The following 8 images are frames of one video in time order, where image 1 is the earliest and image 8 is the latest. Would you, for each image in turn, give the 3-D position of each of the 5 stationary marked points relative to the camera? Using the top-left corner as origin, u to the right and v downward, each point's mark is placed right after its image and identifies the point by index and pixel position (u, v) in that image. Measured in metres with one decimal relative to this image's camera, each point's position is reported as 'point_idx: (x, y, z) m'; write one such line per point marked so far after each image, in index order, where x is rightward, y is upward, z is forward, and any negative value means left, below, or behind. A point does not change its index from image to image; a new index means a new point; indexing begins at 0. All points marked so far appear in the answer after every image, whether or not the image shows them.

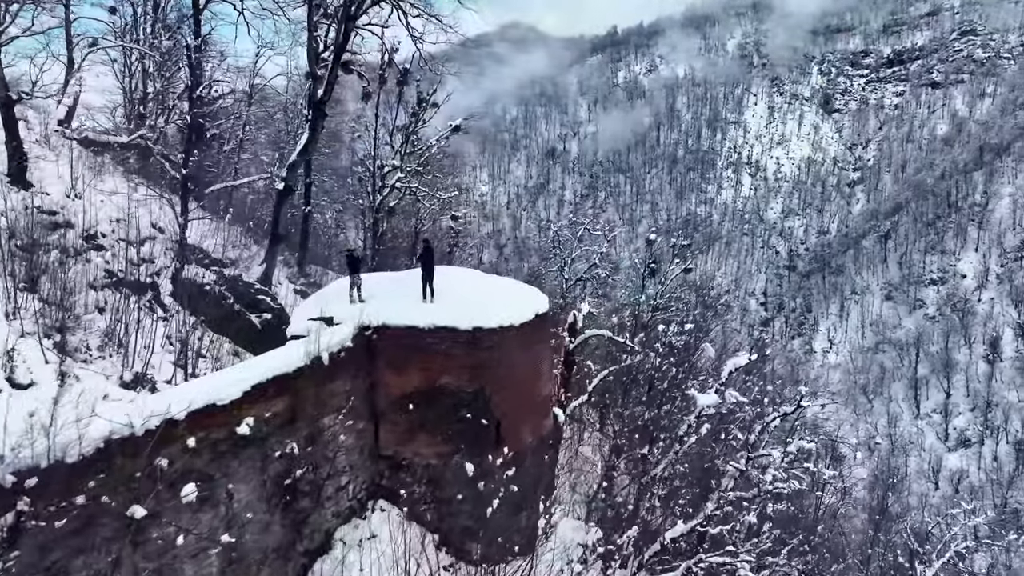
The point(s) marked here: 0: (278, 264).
0: (-5.5, +0.5, +16.2) m
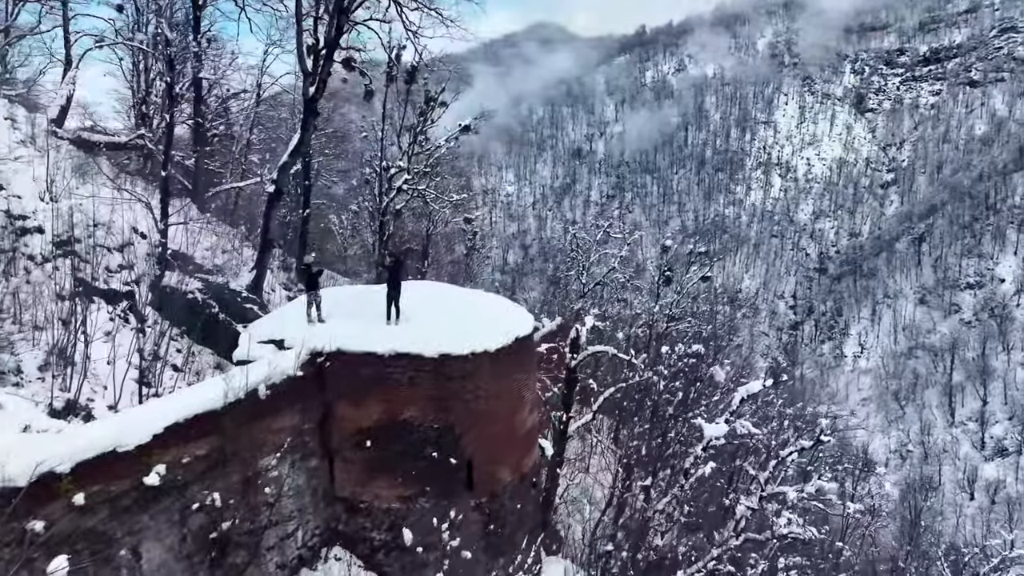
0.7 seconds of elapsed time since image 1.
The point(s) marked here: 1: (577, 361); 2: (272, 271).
0: (-5.4, +0.4, +15.5) m
1: (+1.1, -1.3, +11.6) m
2: (-5.4, +0.4, +15.6) m
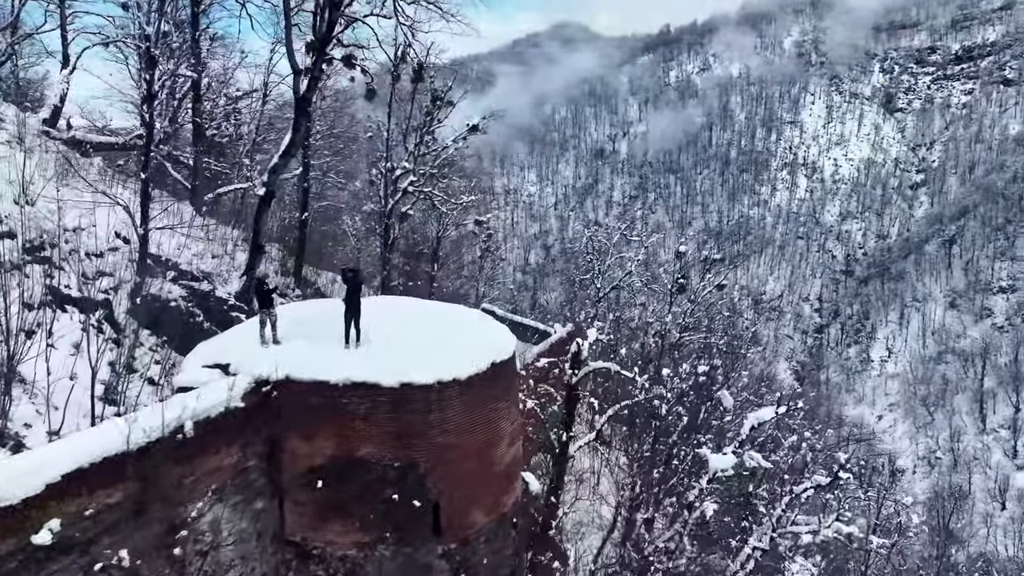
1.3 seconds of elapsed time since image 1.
0: (-5.3, +0.3, +15.0) m
1: (+1.0, -1.4, +10.9) m
2: (-5.4, +0.2, +15.0) m
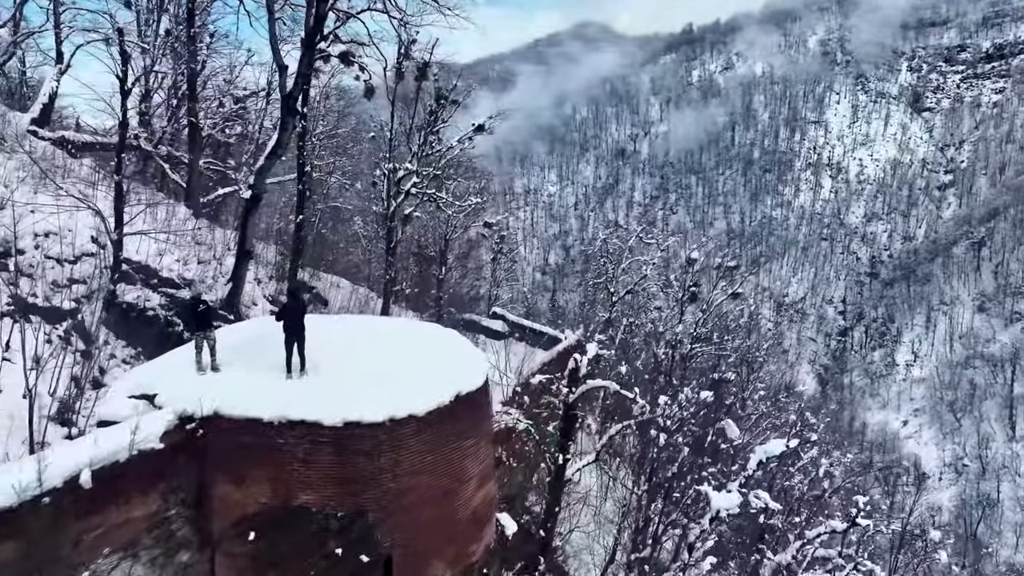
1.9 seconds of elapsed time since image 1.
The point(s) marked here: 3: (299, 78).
0: (-5.3, +0.1, +14.4) m
1: (+0.9, -1.6, +10.1) m
2: (-5.3, +0.1, +14.4) m
3: (-3.6, +3.5, +11.6) m
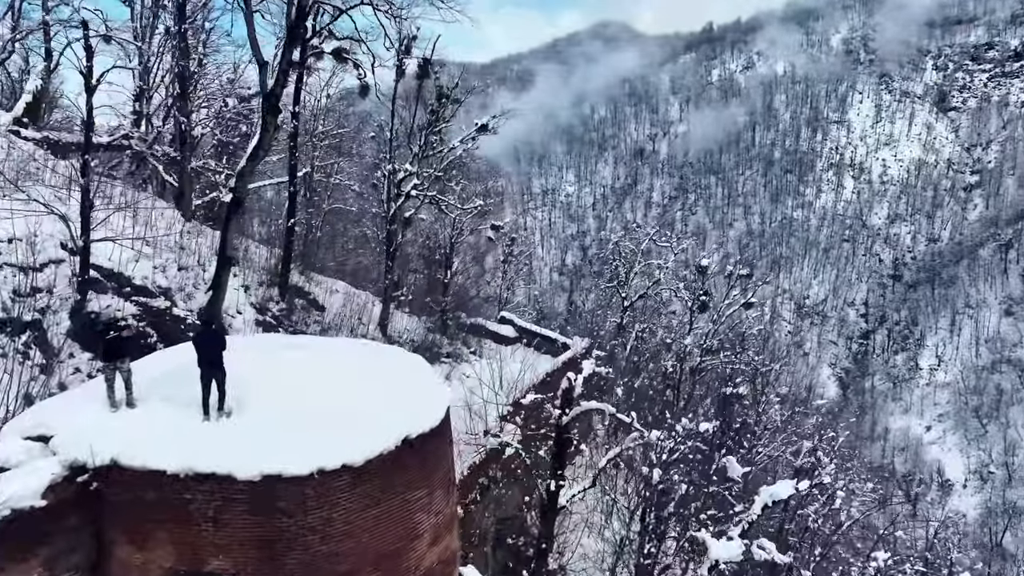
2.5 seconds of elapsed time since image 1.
0: (-5.3, 0.0, +13.8) m
1: (+0.8, -1.8, +9.4) m
2: (-5.4, 0.0, +13.8) m
3: (-3.7, +3.4, +11.0) m
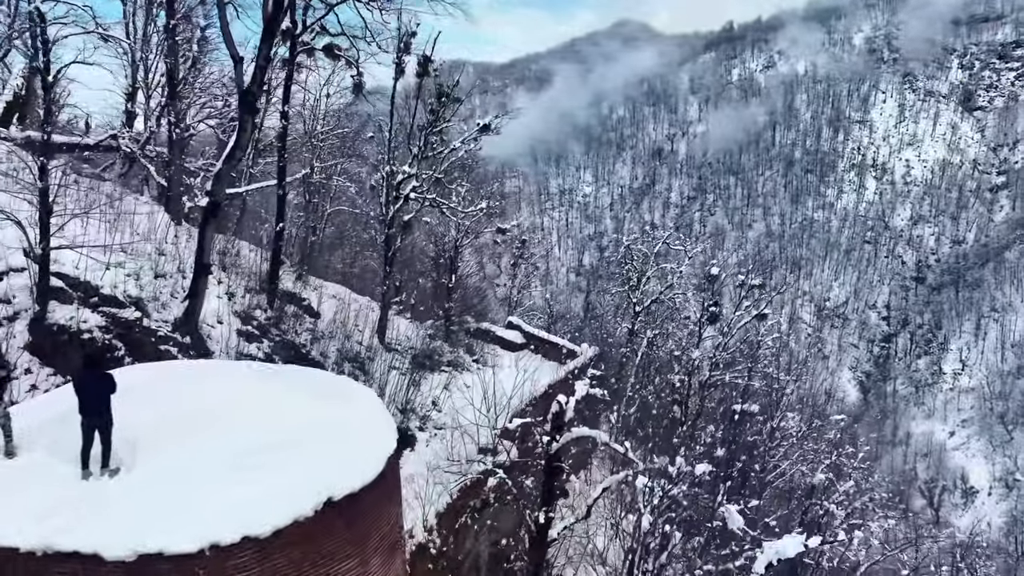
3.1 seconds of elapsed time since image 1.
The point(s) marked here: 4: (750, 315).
0: (-5.4, -0.2, +13.2) m
1: (+0.6, -2.0, +8.6) m
2: (-5.4, -0.2, +13.2) m
3: (-3.8, +3.2, +10.3) m
4: (+6.9, -0.7, +20.1) m
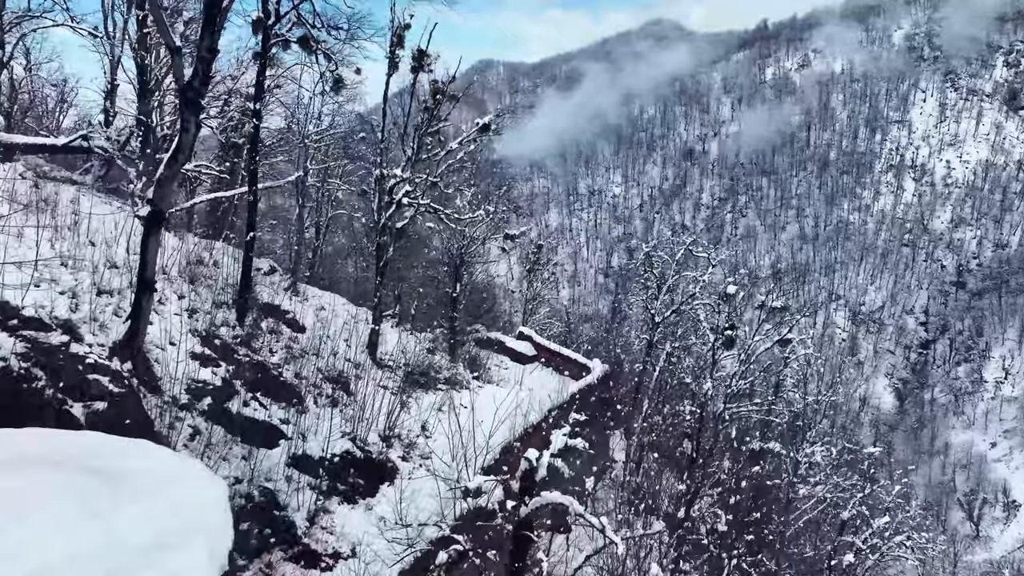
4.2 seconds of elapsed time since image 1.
0: (-5.6, -0.4, +12.0) m
1: (+0.2, -2.3, +7.1) m
2: (-5.6, -0.5, +12.0) m
3: (-4.1, +2.9, +9.0) m
4: (+7.0, -1.1, +18.4) m
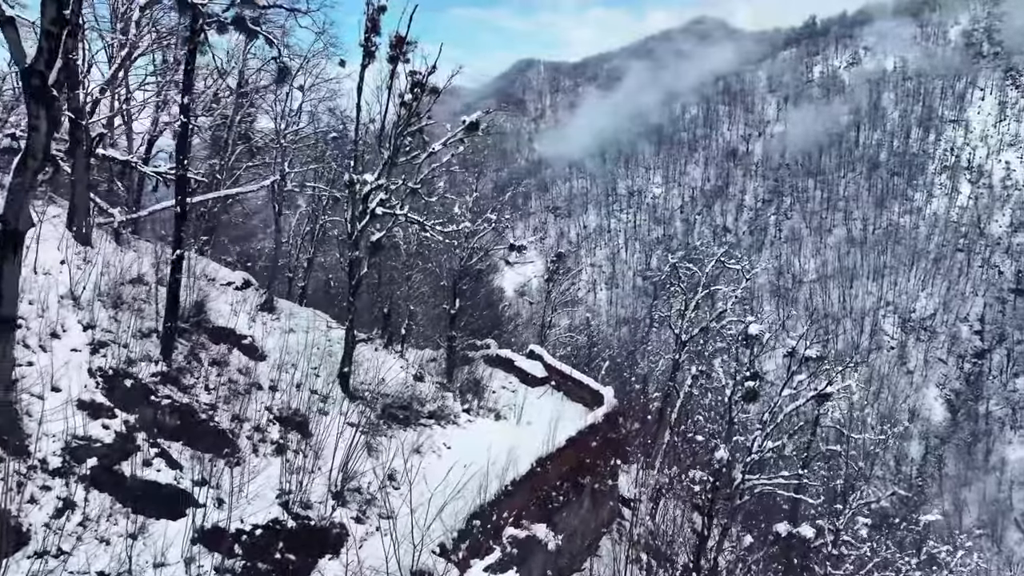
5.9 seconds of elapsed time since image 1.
0: (-6.0, -0.9, +10.0) m
1: (-0.6, -2.8, +4.8) m
2: (-6.1, -0.9, +10.0) m
3: (-4.7, +2.5, +7.0) m
4: (+6.9, -1.7, +15.7) m
